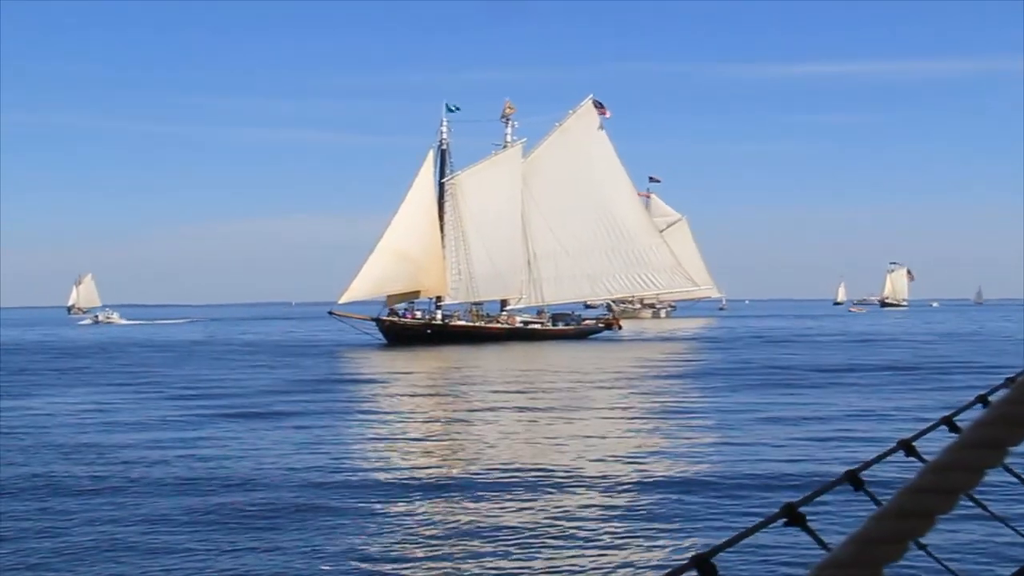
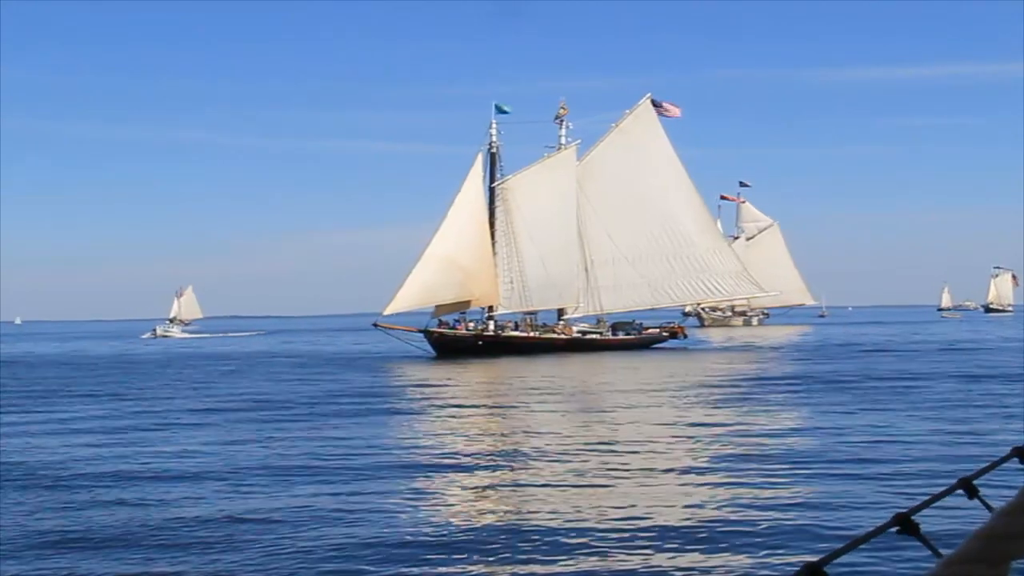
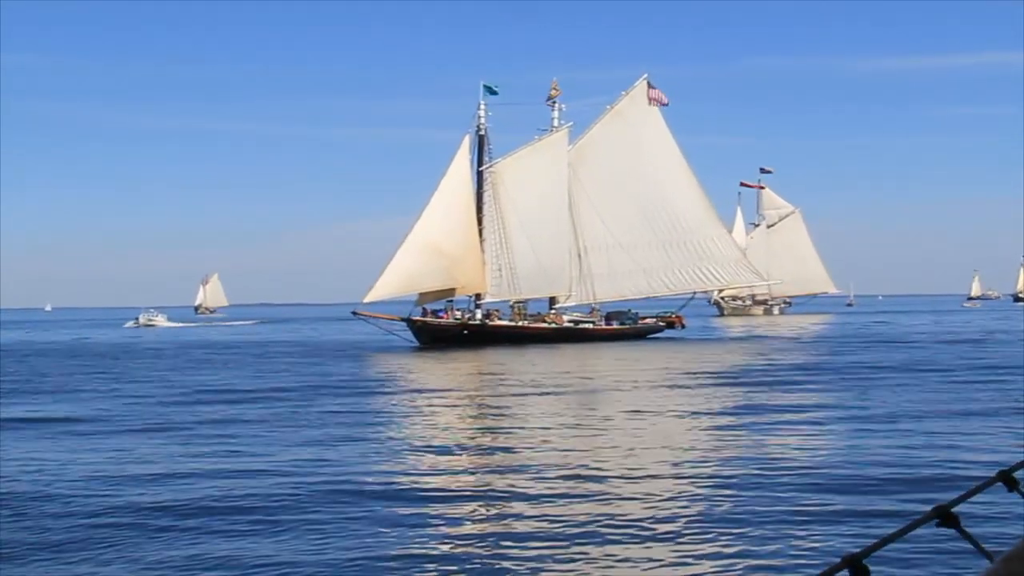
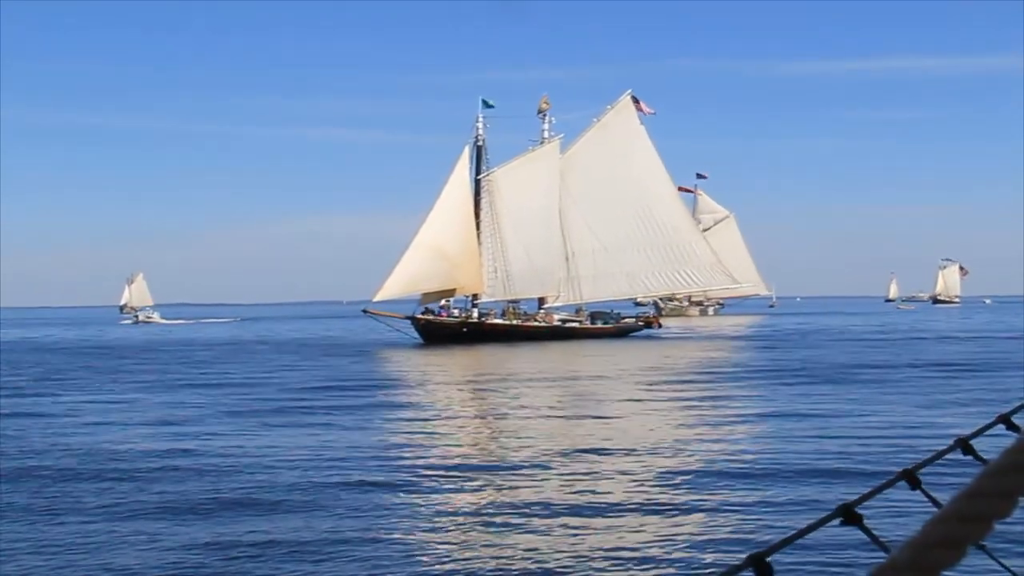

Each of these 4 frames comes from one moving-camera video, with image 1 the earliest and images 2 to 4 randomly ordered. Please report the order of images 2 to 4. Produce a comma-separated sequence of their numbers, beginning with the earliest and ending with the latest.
4, 2, 3
